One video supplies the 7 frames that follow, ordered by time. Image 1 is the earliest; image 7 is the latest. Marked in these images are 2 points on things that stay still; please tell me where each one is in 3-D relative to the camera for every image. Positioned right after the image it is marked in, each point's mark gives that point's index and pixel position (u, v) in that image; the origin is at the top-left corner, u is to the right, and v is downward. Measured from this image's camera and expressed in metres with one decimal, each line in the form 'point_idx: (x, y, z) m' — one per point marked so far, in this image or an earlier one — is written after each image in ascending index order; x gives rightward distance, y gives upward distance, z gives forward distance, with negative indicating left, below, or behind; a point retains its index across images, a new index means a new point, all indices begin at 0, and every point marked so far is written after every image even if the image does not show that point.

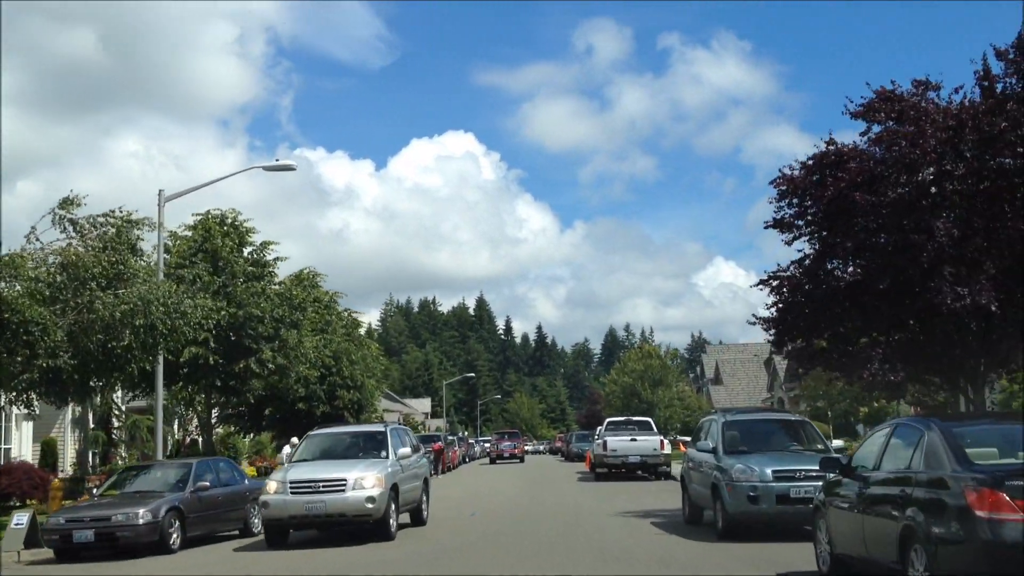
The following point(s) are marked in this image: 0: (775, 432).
0: (+3.7, -2.0, +14.0) m
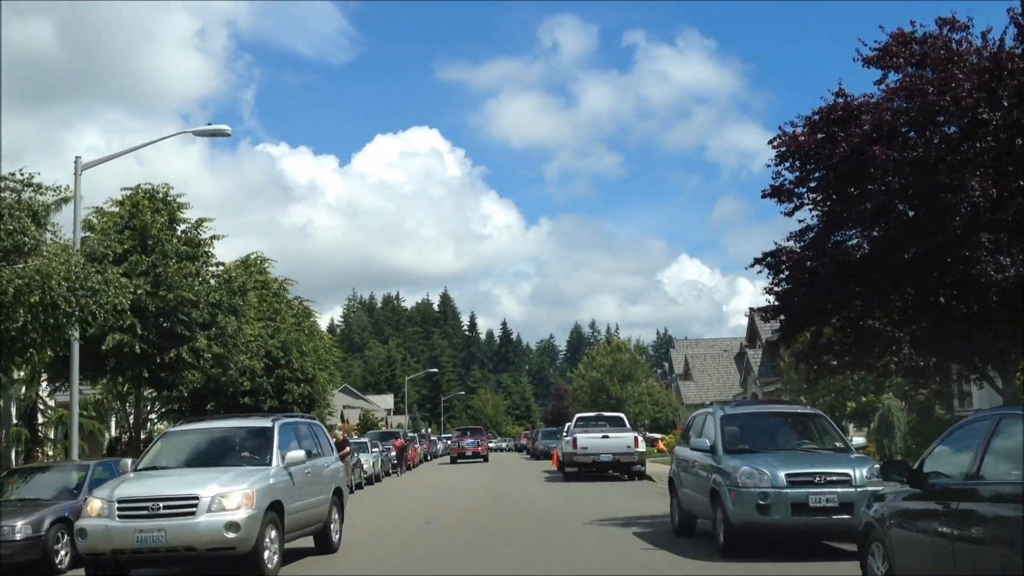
0: (+3.2, -1.7, +11.8) m
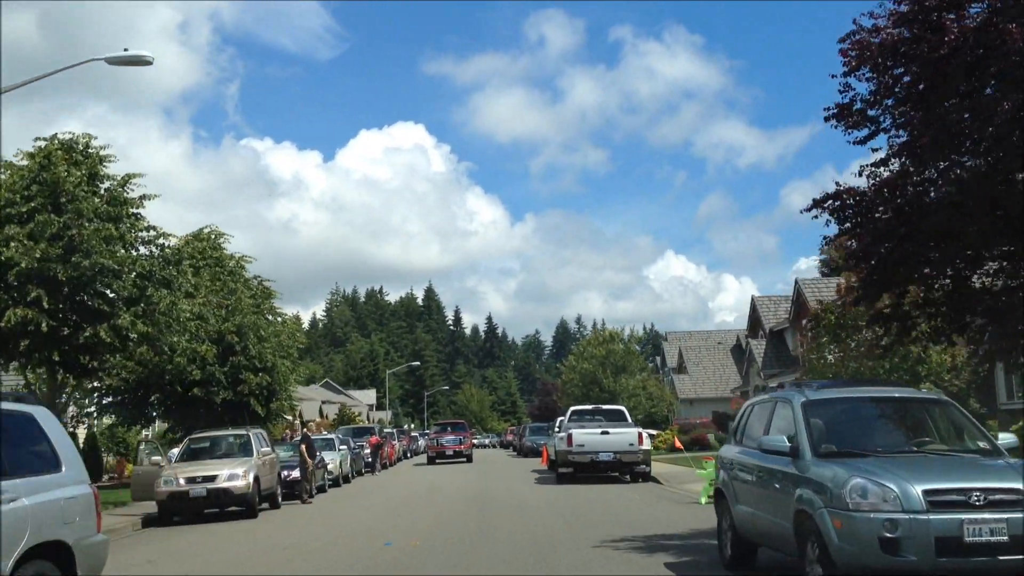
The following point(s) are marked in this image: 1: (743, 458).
0: (+3.1, -1.1, +8.2) m
1: (+2.1, -1.5, +9.0) m
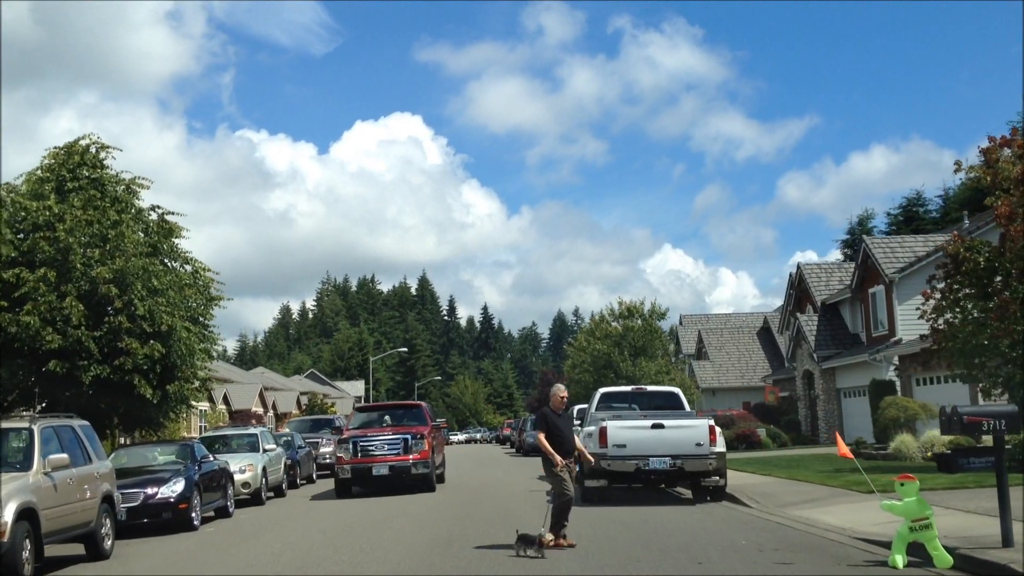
0: (+3.2, +0.2, -0.3) m
1: (+2.2, -0.3, +0.5) m
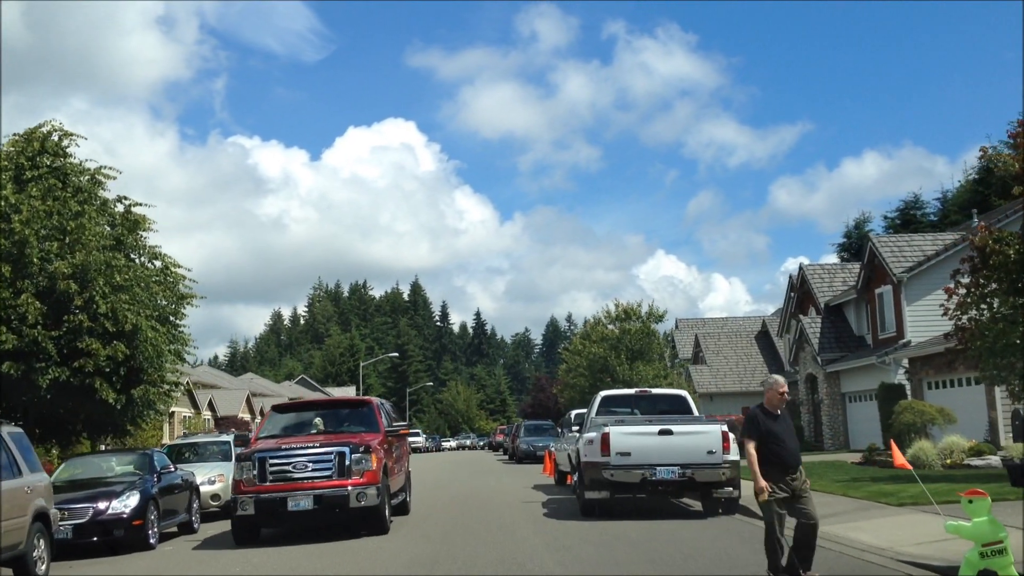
0: (+3.2, +0.4, -1.7) m
1: (+2.2, -0.1, -0.9) m
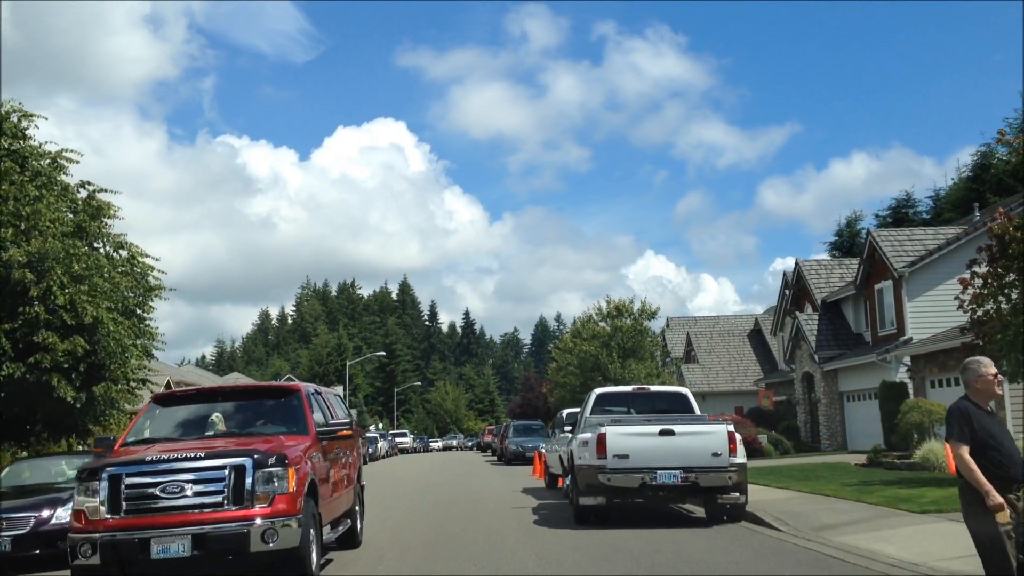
0: (+3.2, +0.5, -2.8) m
1: (+2.2, +0.1, -2.1) m
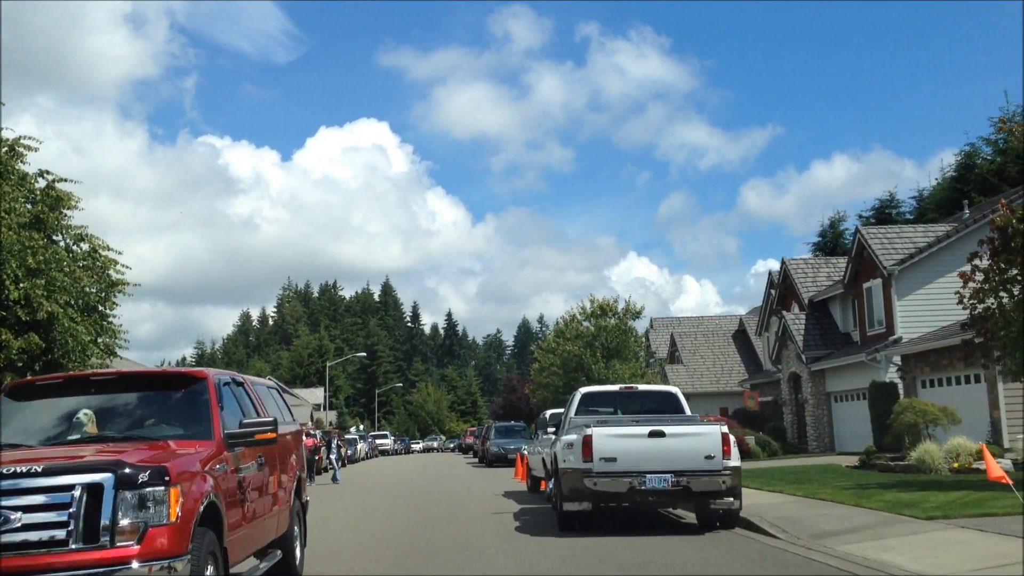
0: (+3.3, +0.6, -3.6) m
1: (+2.2, +0.2, -2.8) m
